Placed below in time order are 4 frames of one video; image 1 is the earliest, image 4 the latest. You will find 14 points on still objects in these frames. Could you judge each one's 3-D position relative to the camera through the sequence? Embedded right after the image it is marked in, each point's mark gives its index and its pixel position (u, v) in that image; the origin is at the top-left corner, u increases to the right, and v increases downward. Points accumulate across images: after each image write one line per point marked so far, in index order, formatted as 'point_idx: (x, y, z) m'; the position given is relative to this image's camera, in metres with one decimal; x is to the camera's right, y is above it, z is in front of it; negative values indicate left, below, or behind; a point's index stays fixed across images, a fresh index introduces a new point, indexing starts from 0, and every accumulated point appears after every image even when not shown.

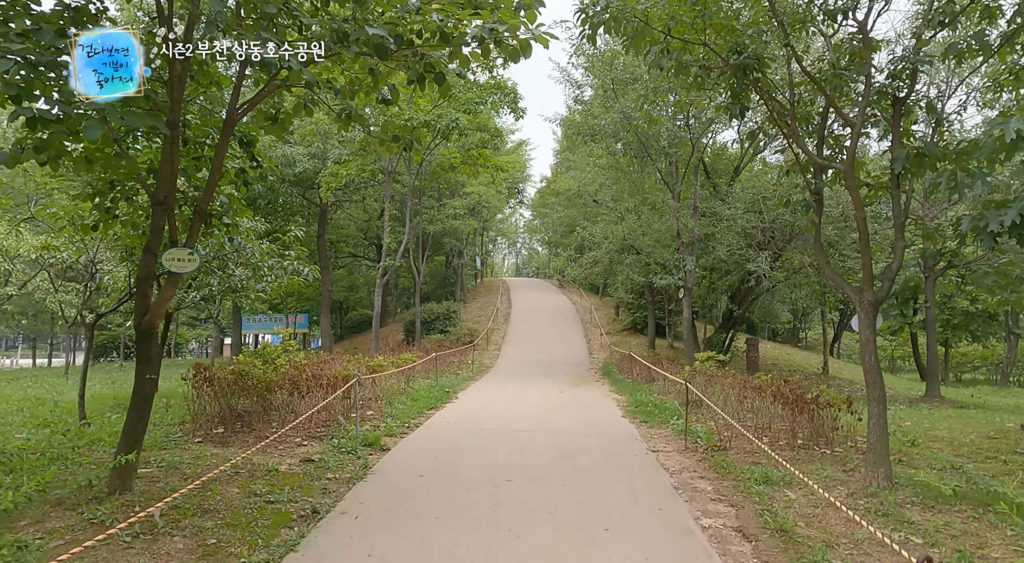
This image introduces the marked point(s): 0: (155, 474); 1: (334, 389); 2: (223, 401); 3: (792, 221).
0: (-2.7, -1.4, +5.5) m
1: (-2.0, -1.2, +8.0) m
2: (-2.9, -1.2, +7.4) m
3: (+5.2, +1.1, +13.5) m
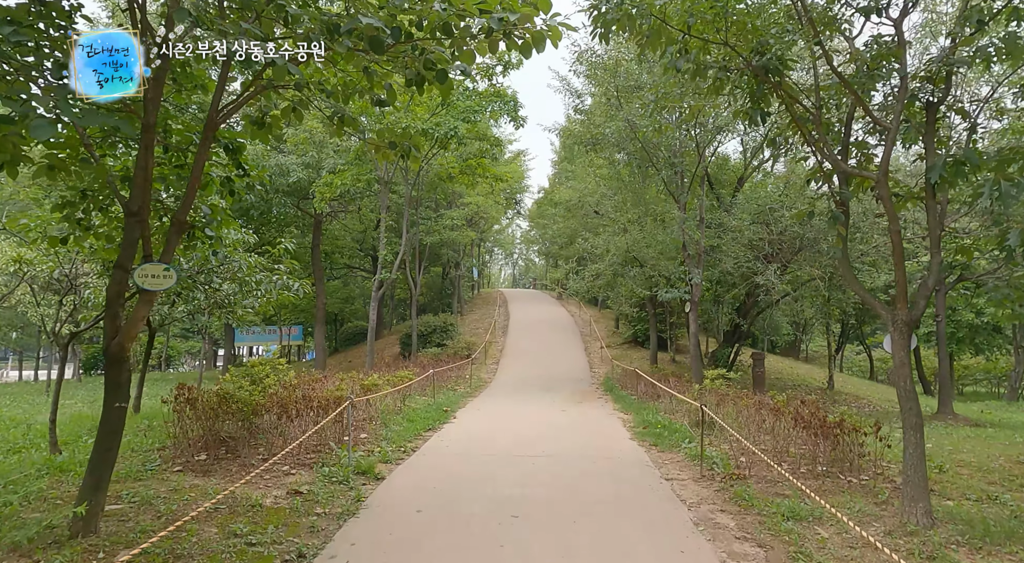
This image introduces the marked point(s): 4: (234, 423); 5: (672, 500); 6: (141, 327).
0: (-2.6, -1.6, +5.0) m
1: (-1.9, -1.3, +7.5) m
2: (-2.9, -1.4, +6.9) m
3: (+5.2, +0.9, +13.1) m
4: (-2.6, -1.3, +6.9) m
5: (+1.3, -1.8, +6.0) m
6: (-2.4, -0.3, +4.6) m
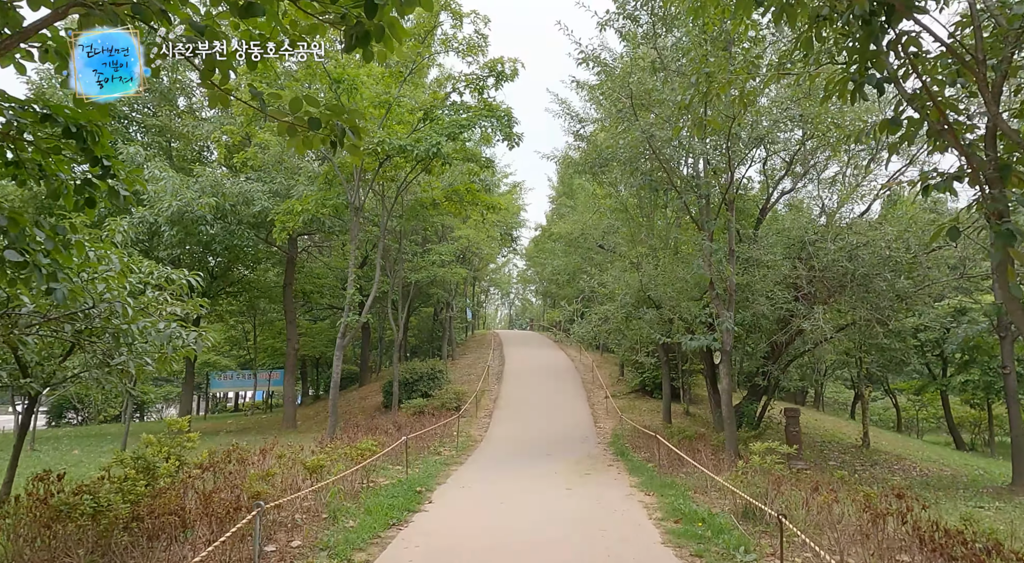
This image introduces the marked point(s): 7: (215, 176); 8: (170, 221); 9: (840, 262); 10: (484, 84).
0: (-2.7, -1.8, +2.7) m
1: (-2.0, -1.7, +5.3) m
2: (-3.0, -1.7, +4.6) m
3: (+5.1, +0.2, +11.0) m
4: (-2.7, -1.7, +4.7) m
5: (+1.2, -2.1, +3.7) m
6: (-2.4, -0.5, +2.4) m
7: (-6.3, +2.2, +15.3) m
8: (-6.8, +1.2, +14.4) m
9: (+5.0, +0.3, +11.0) m
10: (-0.5, +3.5, +12.8) m
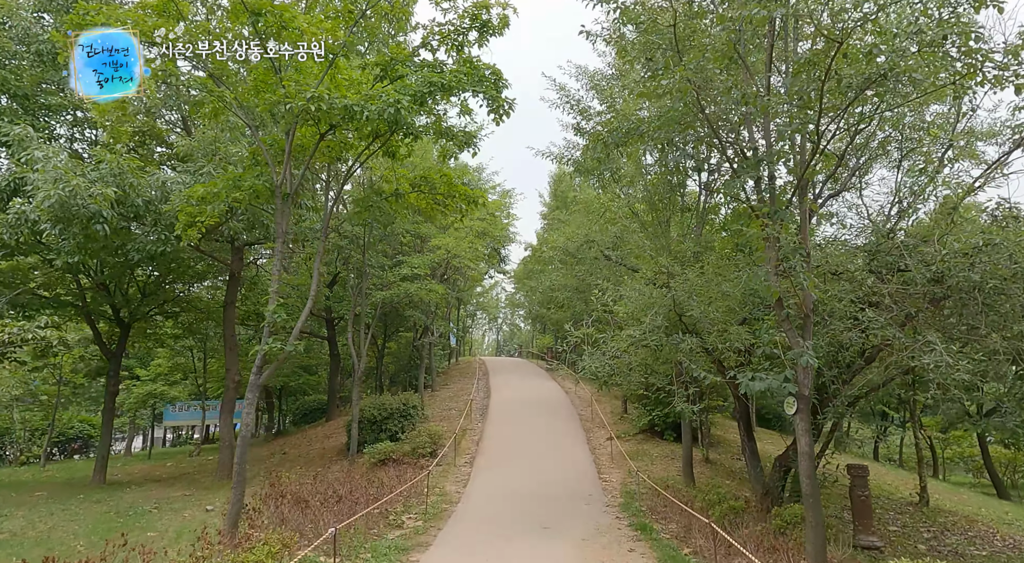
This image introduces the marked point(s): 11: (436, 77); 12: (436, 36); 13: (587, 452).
0: (-2.7, -1.6, -0.6) m
1: (-2.1, -1.6, +2.0) m
2: (-3.0, -1.6, +1.4) m
3: (+4.9, 0.0, +7.9) m
4: (-2.8, -1.6, +1.4) m
5: (+1.2, -2.0, +0.5) m
6: (-2.4, -0.3, -0.8) m
7: (-6.5, +2.0, +12.1) m
8: (-7.0, +1.0, +11.1) m
9: (+4.8, +0.1, +8.0) m
10: (-0.7, +3.3, +9.8) m
11: (-1.0, +2.6, +9.2) m
12: (-1.0, +3.3, +9.6) m
13: (+1.6, -3.7, +15.9) m
